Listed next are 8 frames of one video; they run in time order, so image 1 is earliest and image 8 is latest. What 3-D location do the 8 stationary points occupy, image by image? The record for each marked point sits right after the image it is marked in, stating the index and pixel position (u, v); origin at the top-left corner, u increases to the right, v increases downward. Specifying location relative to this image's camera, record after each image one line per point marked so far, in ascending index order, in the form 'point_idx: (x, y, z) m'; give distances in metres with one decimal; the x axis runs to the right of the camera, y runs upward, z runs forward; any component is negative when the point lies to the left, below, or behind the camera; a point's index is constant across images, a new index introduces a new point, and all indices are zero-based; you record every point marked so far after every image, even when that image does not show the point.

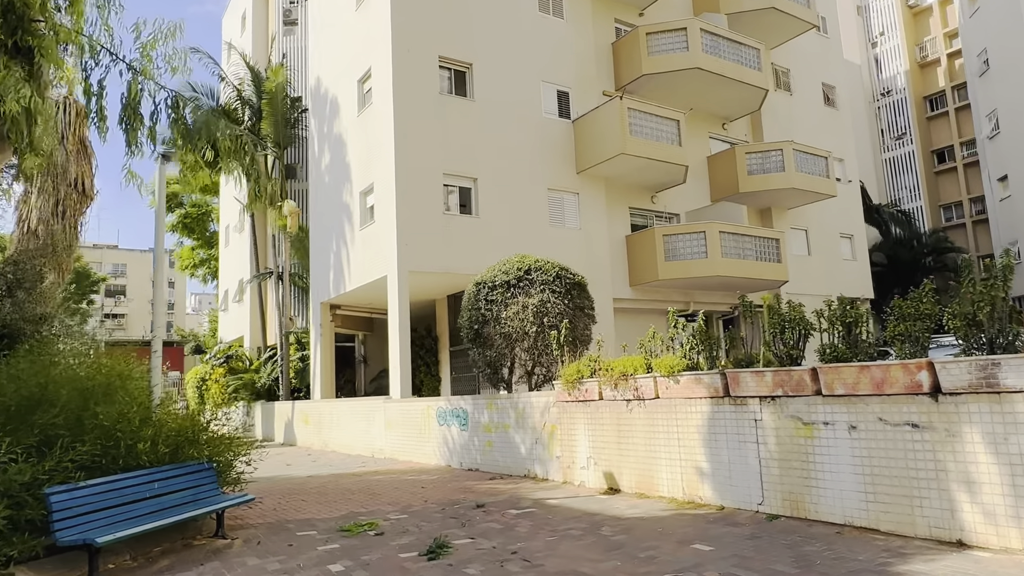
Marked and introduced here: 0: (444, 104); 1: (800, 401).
0: (-1.6, +4.4, +16.3) m
1: (+2.6, -1.0, +6.2) m
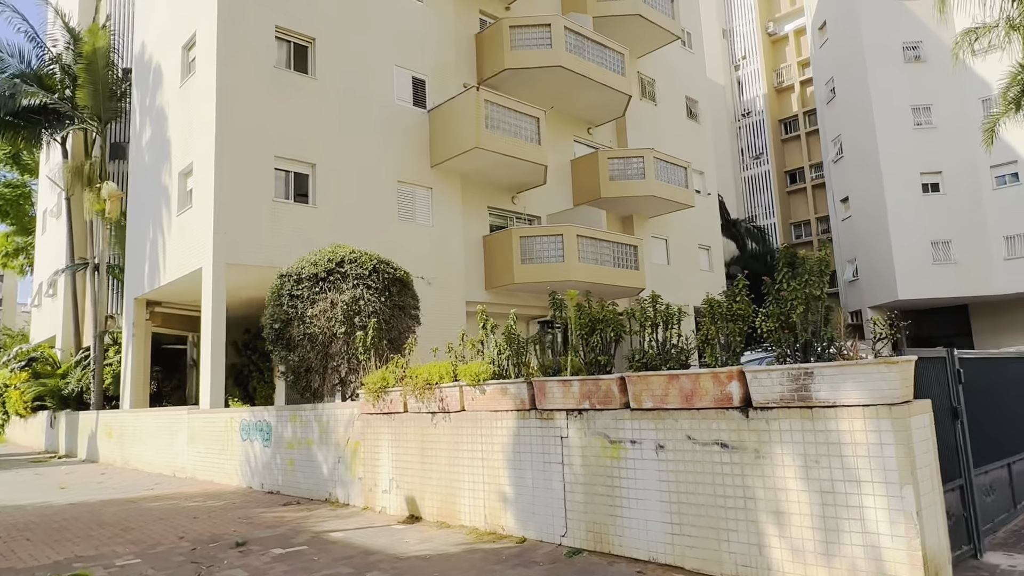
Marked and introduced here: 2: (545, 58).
0: (-5.0, +4.5, +14.6) m
1: (+0.8, -1.0, +5.3) m
2: (+0.9, +6.2, +18.4) m
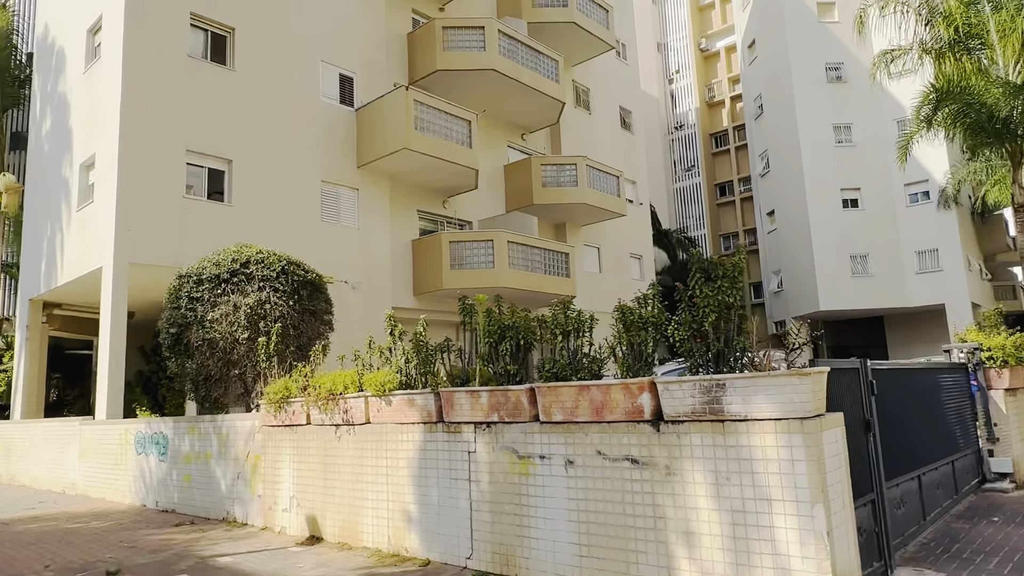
0: (-6.4, +4.4, +13.8) m
1: (0.0, -1.0, +5.0) m
2: (-0.9, +6.1, +18.1) m
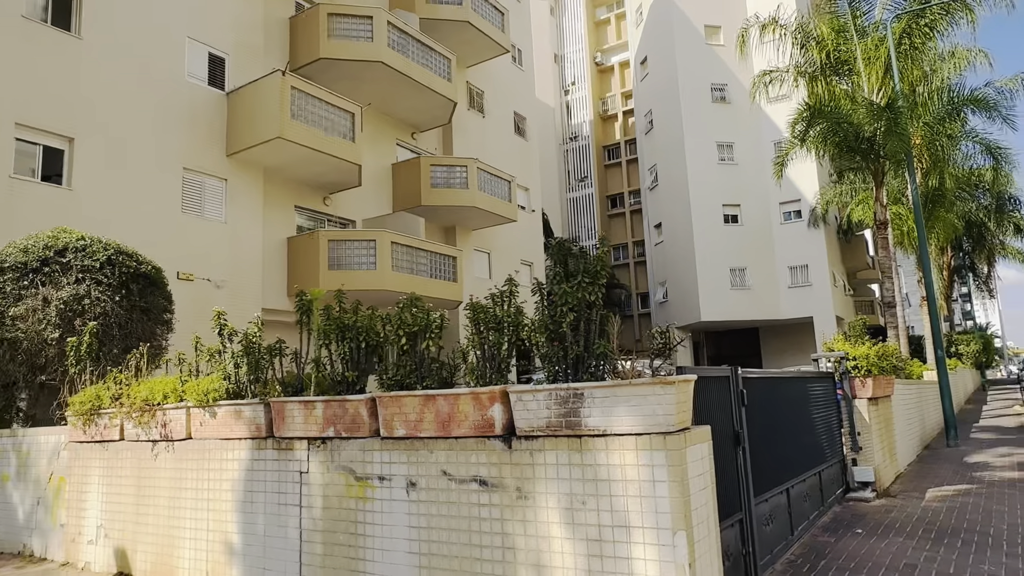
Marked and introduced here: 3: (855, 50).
0: (-8.6, +4.6, +12.1) m
1: (-1.0, -1.0, +4.3) m
2: (-3.7, +6.0, +17.2) m
3: (+7.7, +5.4, +15.3) m
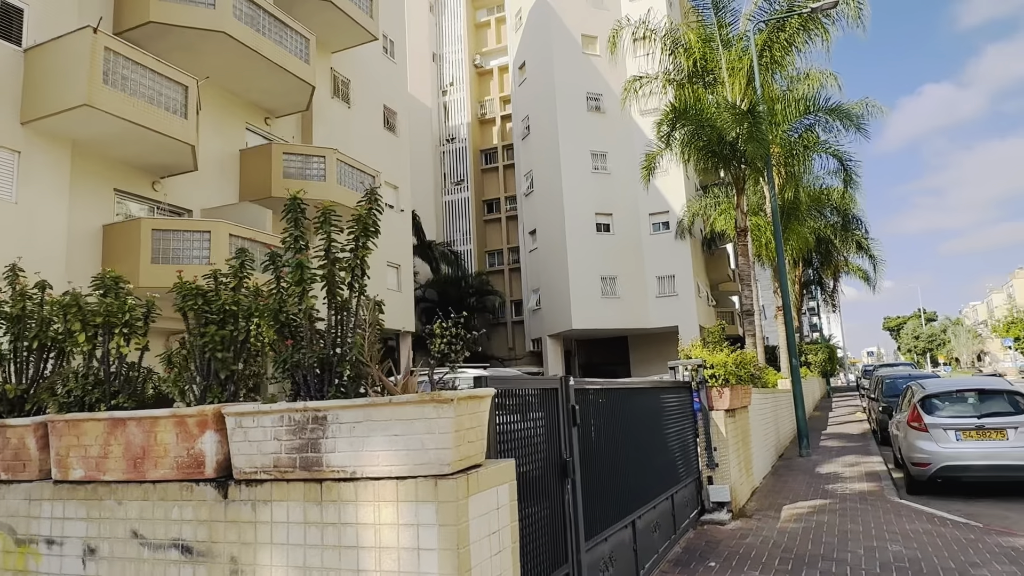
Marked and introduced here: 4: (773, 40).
0: (-10.8, +4.8, +9.4) m
1: (-2.1, -0.9, +2.9) m
2: (-6.9, +6.1, +15.3) m
3: (+4.7, +5.2, +15.4) m
4: (+5.8, +5.5, +15.2) m
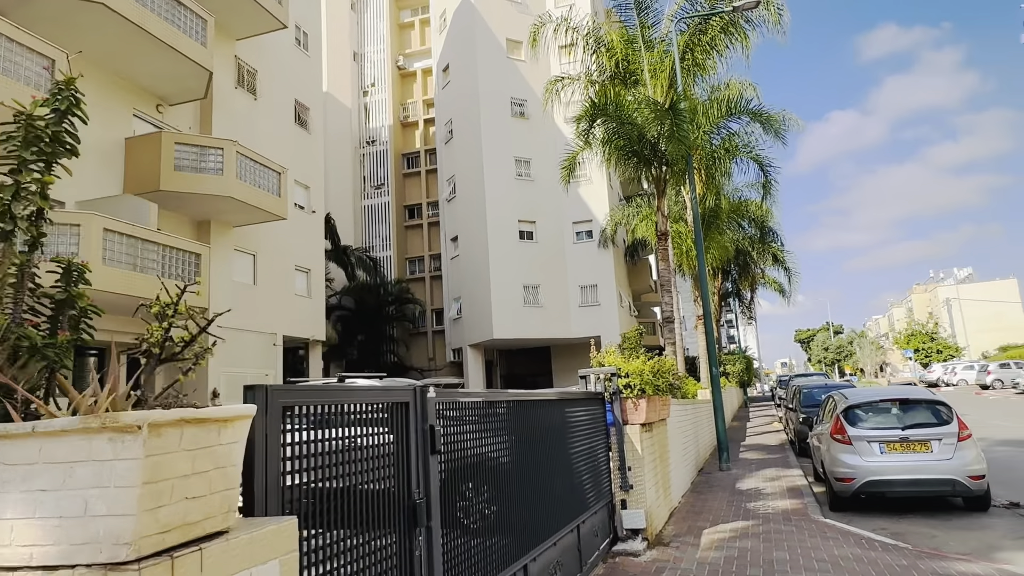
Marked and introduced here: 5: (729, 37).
0: (-12.0, +4.9, +7.3) m
1: (-2.7, -0.8, +1.8) m
2: (-8.7, +6.0, +13.7) m
3: (+2.9, +5.0, +15.0) m
4: (+4.0, +5.4, +14.9) m
5: (+4.7, +5.5, +14.8) m
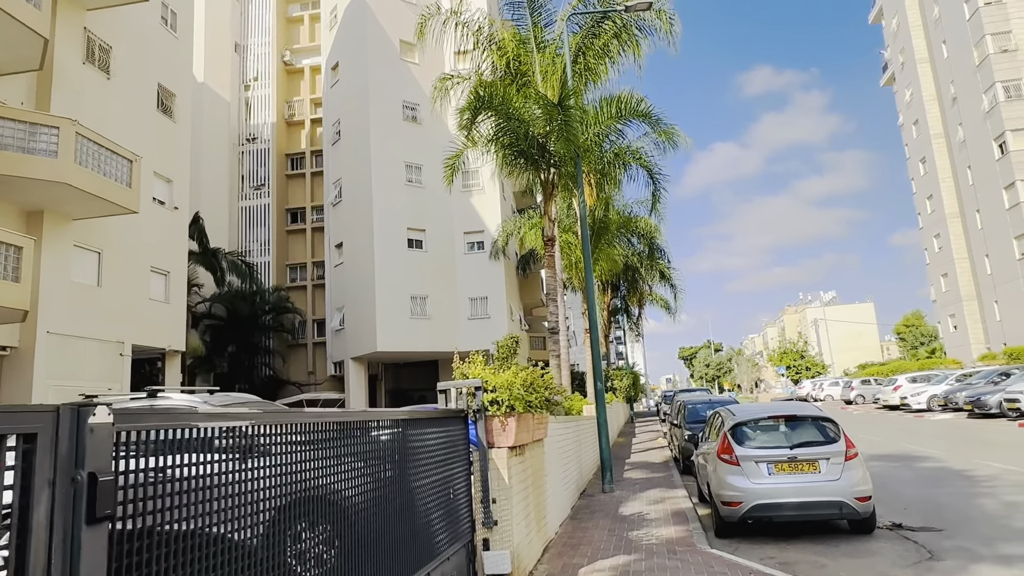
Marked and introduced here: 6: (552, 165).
0: (-13.0, +5.2, +4.6) m
1: (-3.1, -0.6, +0.3) m
2: (-10.7, +6.1, +11.3) m
3: (+0.5, +4.8, +14.3) m
4: (+1.6, +5.1, +14.4) m
5: (+2.3, +5.2, +14.5) m
6: (+0.7, +2.2, +12.4) m
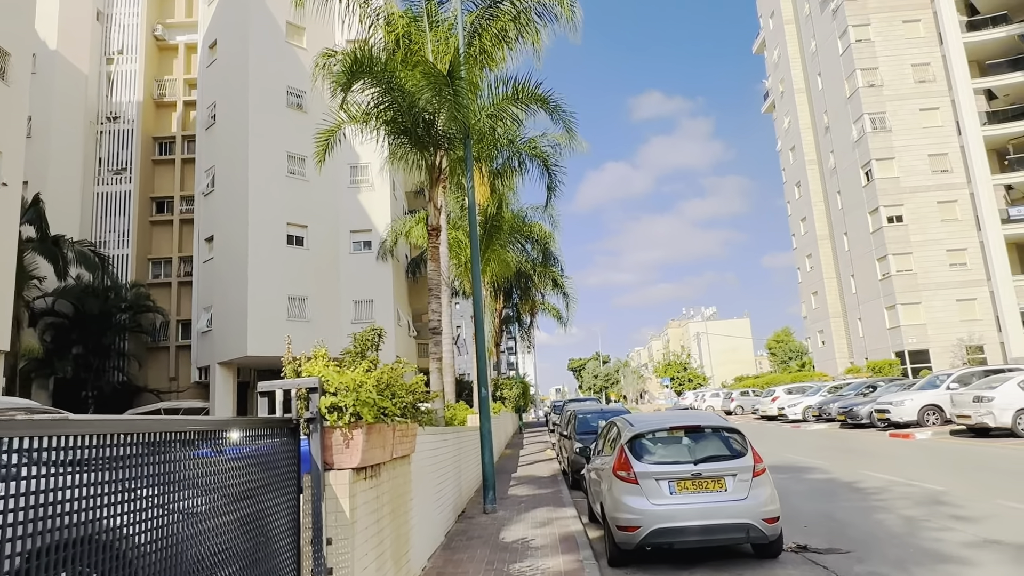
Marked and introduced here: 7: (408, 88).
0: (-13.5, +5.8, +1.4) m
1: (-3.2, -0.2, -1.3) m
2: (-12.2, +6.6, +8.5) m
3: (-1.7, +4.8, +13.2) m
4: (-0.6, +5.1, +13.4) m
5: (+0.2, +5.2, +13.6) m
6: (-1.2, +2.3, +11.2) m
7: (-1.5, +3.0, +10.7) m
